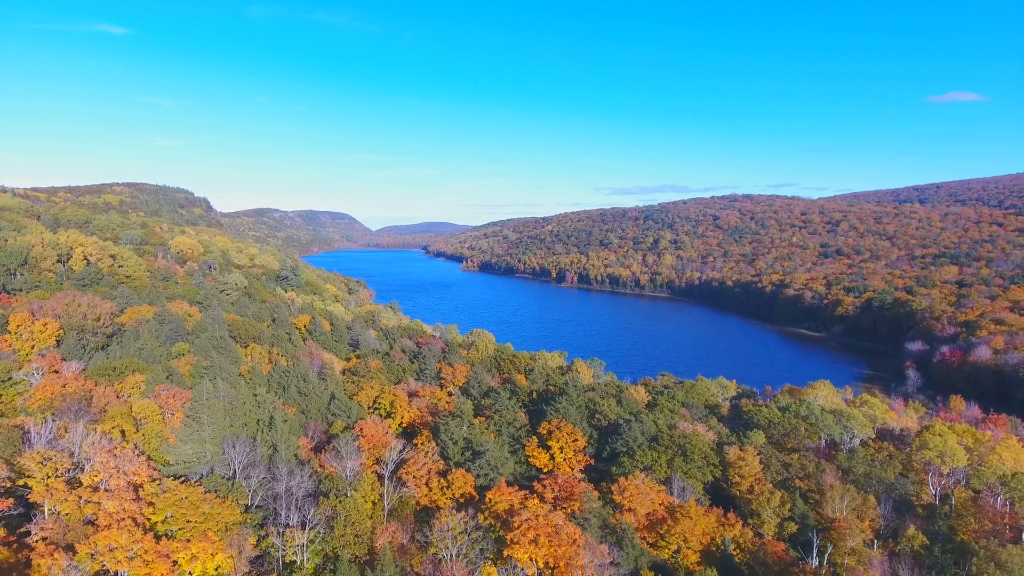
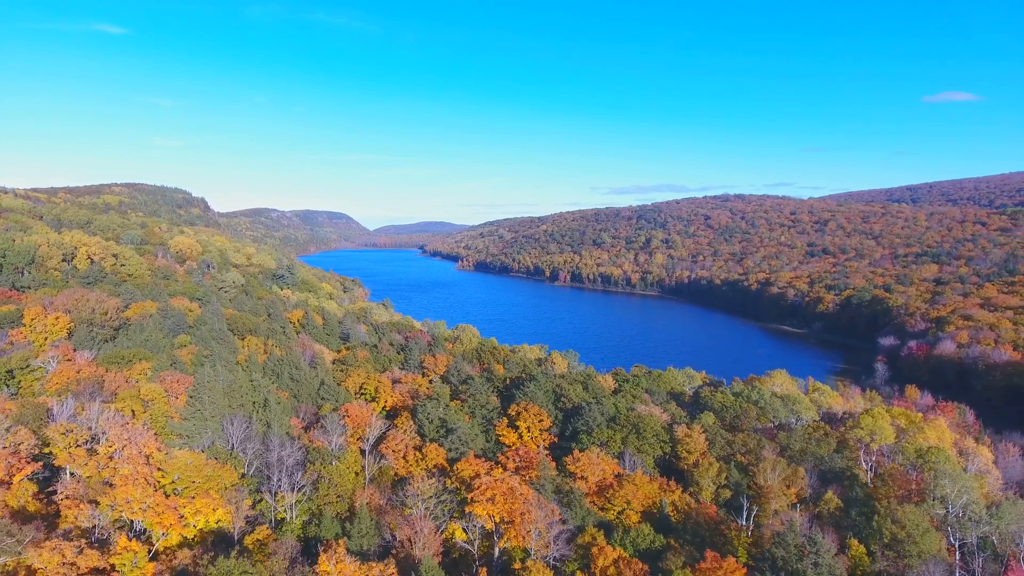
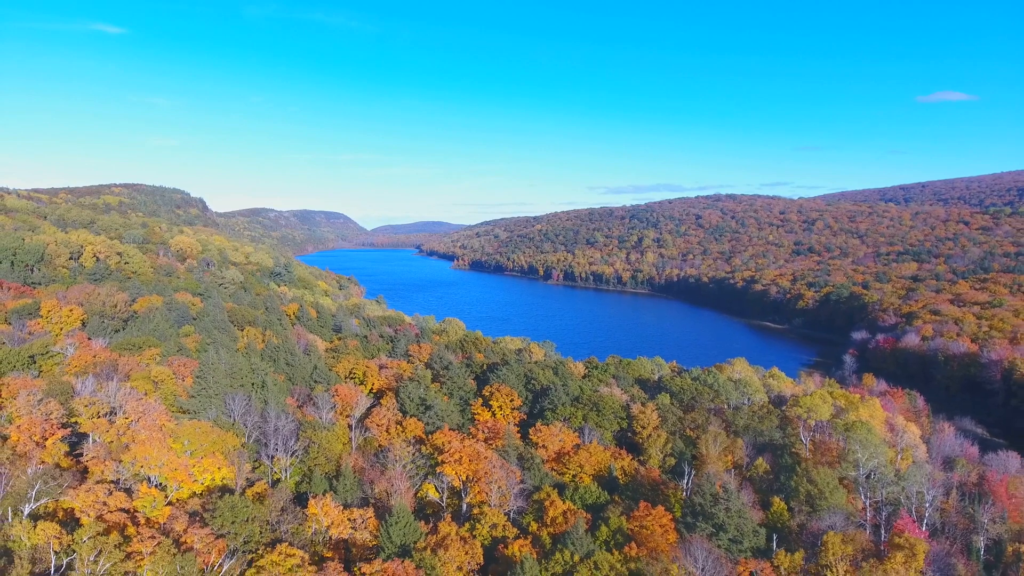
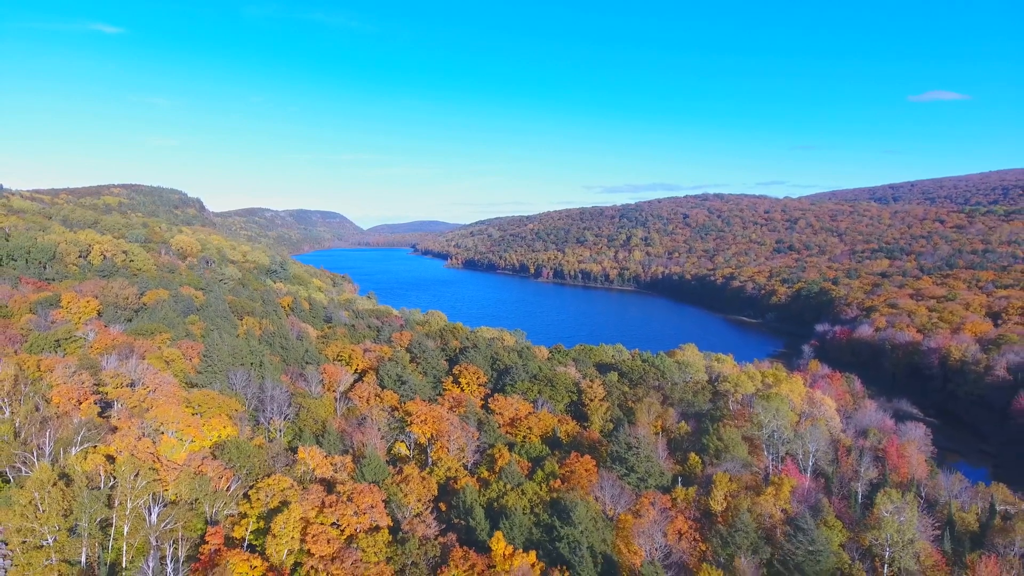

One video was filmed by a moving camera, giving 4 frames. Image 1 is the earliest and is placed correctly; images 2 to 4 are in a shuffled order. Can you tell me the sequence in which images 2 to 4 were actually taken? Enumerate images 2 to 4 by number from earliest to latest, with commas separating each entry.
2, 3, 4
